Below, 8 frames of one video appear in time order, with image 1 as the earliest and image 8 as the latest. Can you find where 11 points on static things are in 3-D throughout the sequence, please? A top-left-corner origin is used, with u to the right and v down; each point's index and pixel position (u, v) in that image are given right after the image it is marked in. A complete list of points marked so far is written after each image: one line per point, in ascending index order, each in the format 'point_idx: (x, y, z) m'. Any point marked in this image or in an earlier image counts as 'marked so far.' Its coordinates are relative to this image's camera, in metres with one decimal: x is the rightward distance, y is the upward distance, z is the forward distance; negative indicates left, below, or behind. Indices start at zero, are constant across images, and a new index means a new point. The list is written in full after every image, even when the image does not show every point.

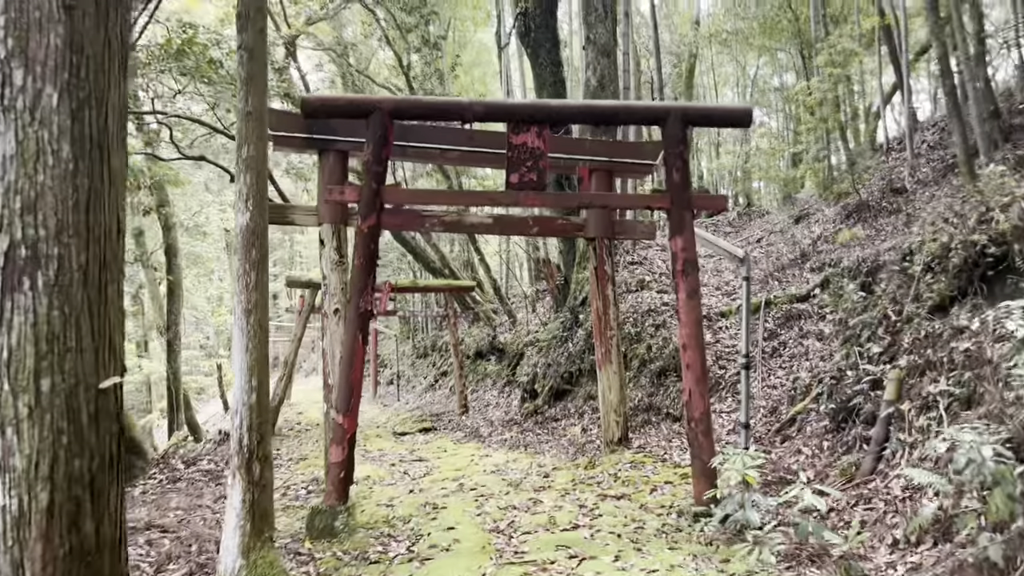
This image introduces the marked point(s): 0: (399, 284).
0: (-2.2, +0.1, +16.5) m
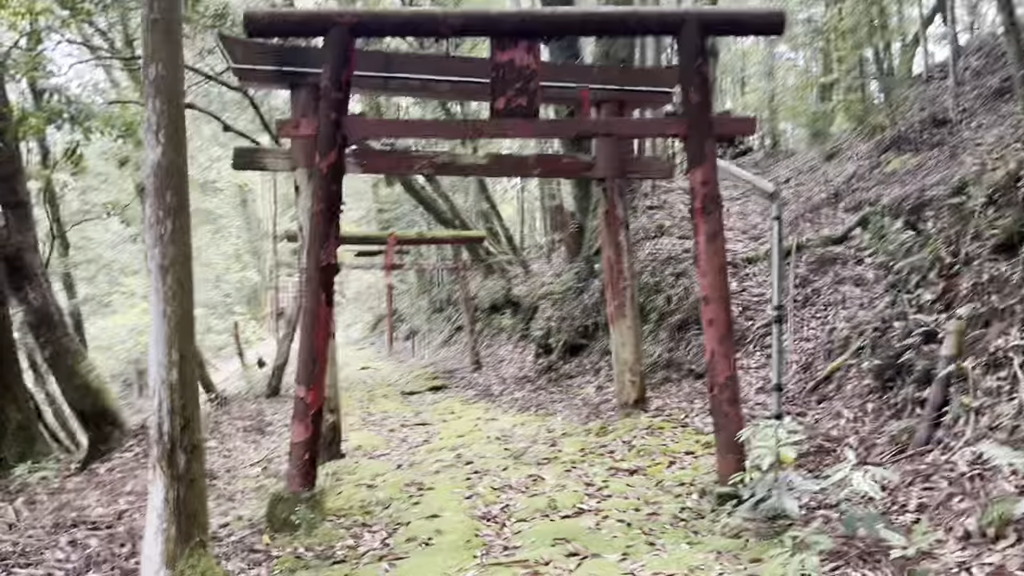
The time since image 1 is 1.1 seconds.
0: (-2.0, +0.9, +15.7) m
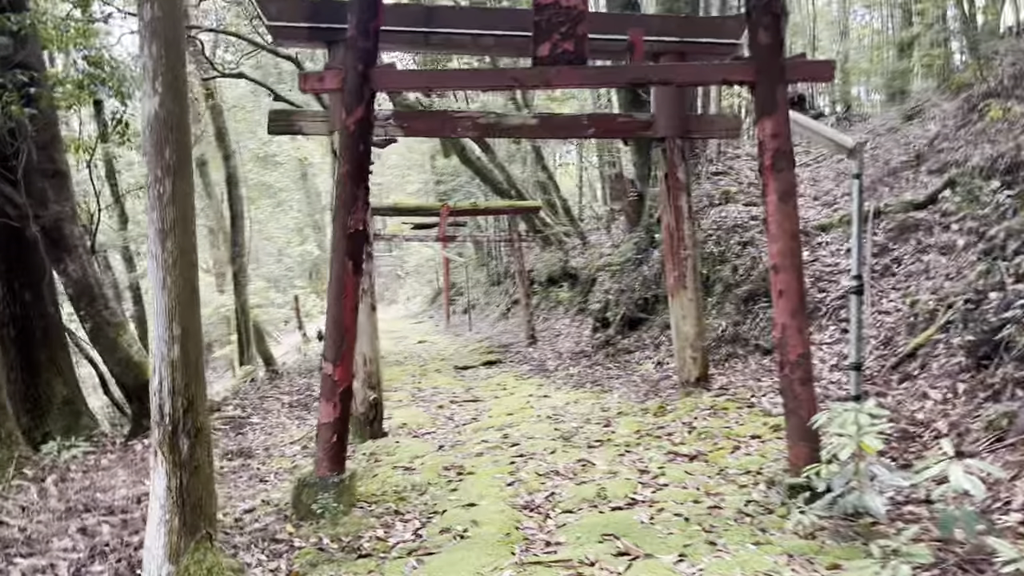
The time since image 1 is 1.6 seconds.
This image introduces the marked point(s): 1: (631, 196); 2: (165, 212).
0: (-1.0, +1.4, +15.3) m
1: (+1.9, +1.5, +13.7) m
2: (-1.3, +0.3, +3.2) m
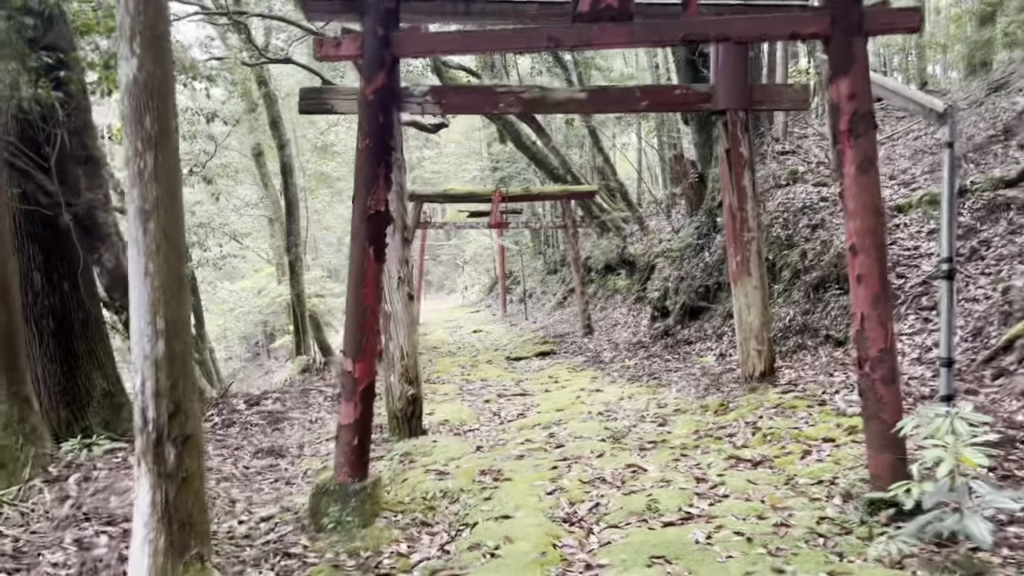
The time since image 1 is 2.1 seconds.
0: (0.0, +1.6, +14.9) m
1: (+2.7, +1.7, +13.1) m
2: (-1.2, +0.3, +2.8) m
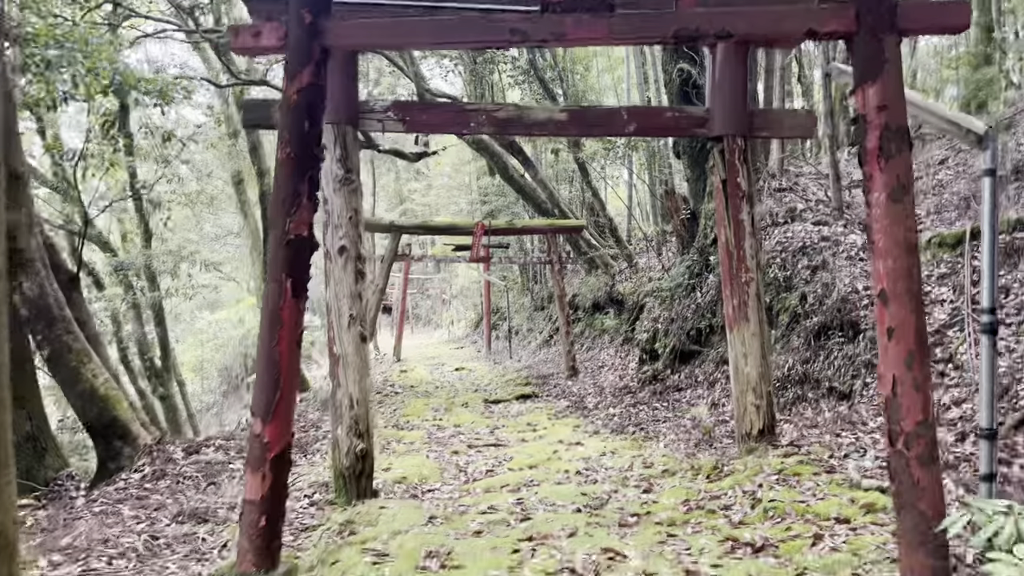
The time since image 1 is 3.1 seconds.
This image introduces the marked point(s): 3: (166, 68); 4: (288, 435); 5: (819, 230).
0: (-0.3, +1.0, +14.2) m
1: (+2.5, +1.1, +12.4) m
2: (-1.4, +0.2, +2.1) m
3: (-5.6, +3.6, +14.0) m
4: (-0.8, -0.5, +3.2) m
5: (+3.3, +0.6, +9.4) m
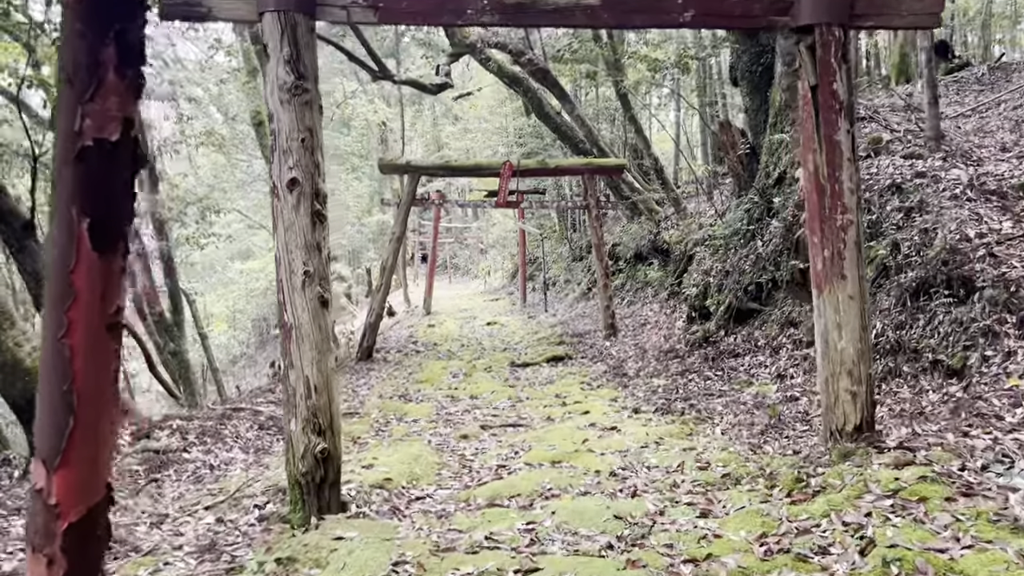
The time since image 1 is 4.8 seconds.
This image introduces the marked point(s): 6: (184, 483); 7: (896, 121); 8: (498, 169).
0: (+0.2, +1.8, +12.6) m
1: (+2.8, +1.7, +10.7) m
2: (-1.5, +0.3, +0.7) m
3: (-5.2, +4.3, +12.6) m
4: (-0.9, -0.4, +1.9) m
5: (+3.6, +1.1, +7.7) m
6: (-1.9, -1.1, +5.0) m
7: (+4.2, +1.8, +9.4) m
8: (-0.2, +1.7, +12.7) m
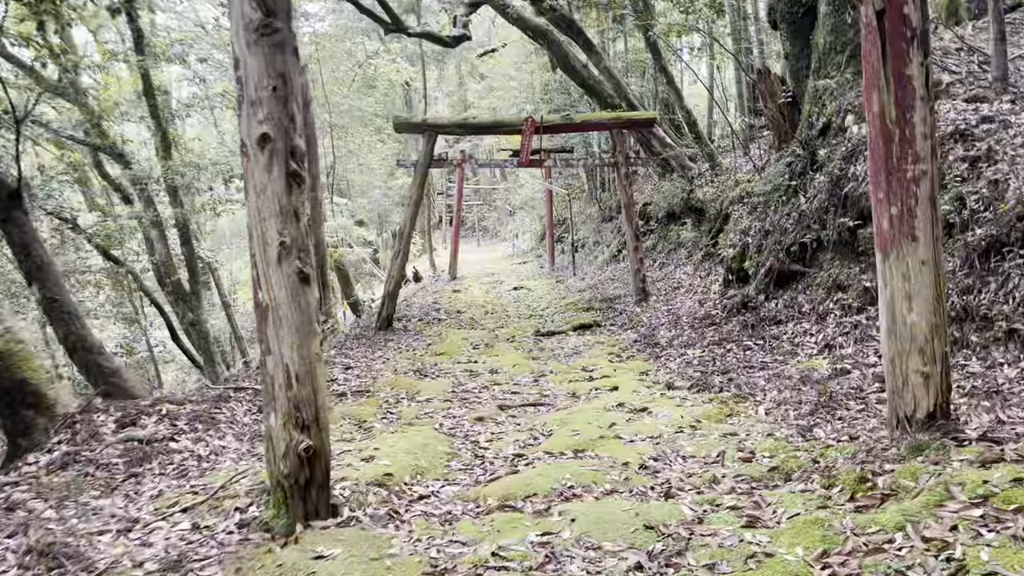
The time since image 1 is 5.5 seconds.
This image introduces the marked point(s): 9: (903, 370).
0: (+0.5, +2.3, +11.9) m
1: (+3.1, +2.2, +9.9) m
2: (-1.6, +0.2, +0.2) m
3: (-4.9, +4.7, +11.9) m
4: (-0.9, -0.4, +1.3) m
5: (+3.7, +1.4, +6.9) m
6: (-1.8, -1.0, +4.5) m
7: (+4.4, +2.2, +8.5) m
8: (+0.1, +2.3, +12.0) m
9: (+1.7, -0.3, +3.8) m
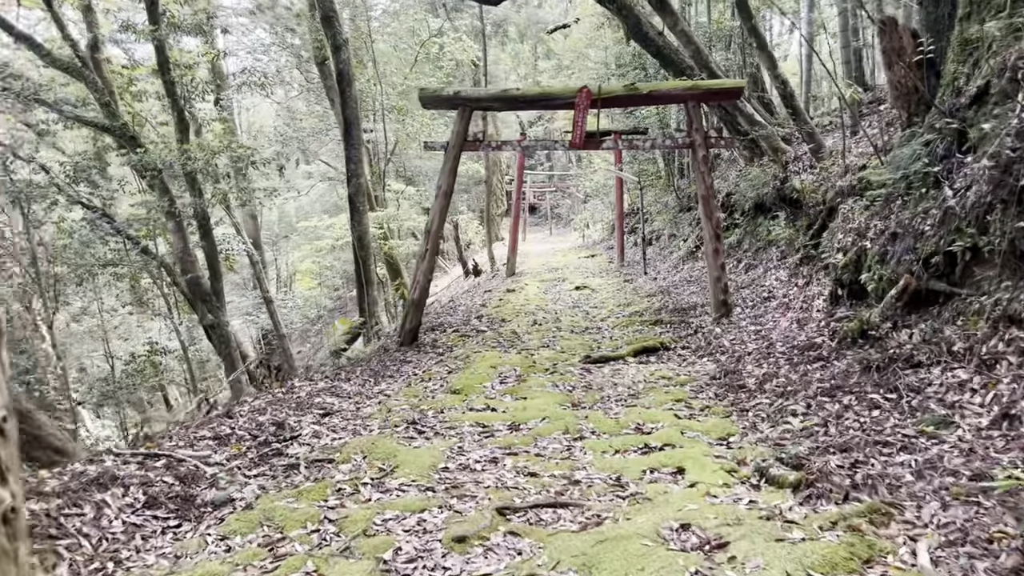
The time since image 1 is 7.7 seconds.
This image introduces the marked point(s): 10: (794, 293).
0: (+1.1, +2.2, +9.8) m
1: (+3.5, +2.0, +7.5) m
2: (-2.1, 0.0, -1.7) m
3: (-4.2, +4.7, +10.2) m
4: (-1.3, -0.7, -0.6) m
5: (+3.9, +1.2, +4.5) m
6: (-1.9, -1.2, +2.6) m
7: (+4.7, +2.0, +6.0) m
8: (+0.7, +2.2, +9.9) m
9: (+1.6, -0.6, +1.6) m
10: (+2.8, 0.0, +8.6) m
